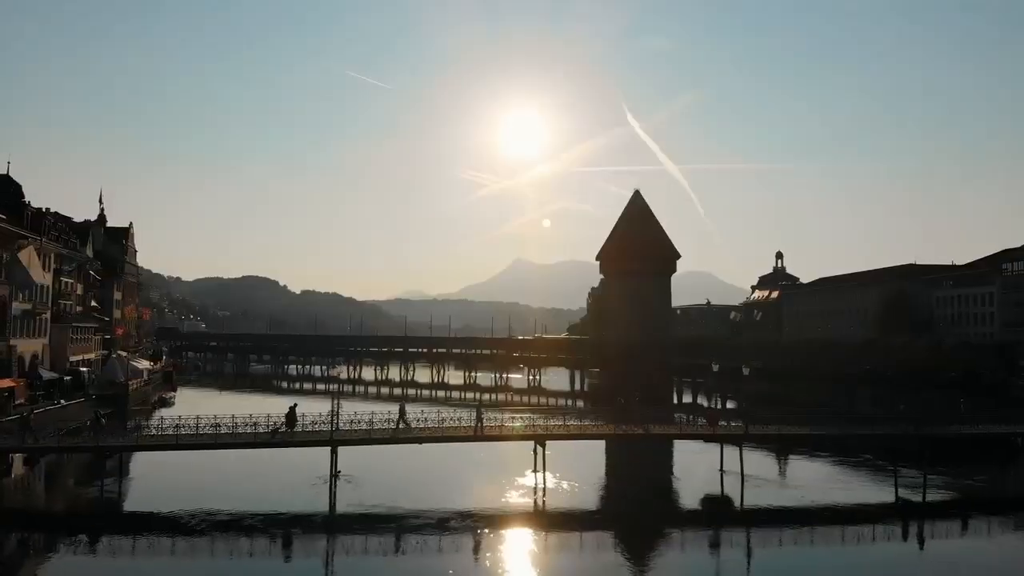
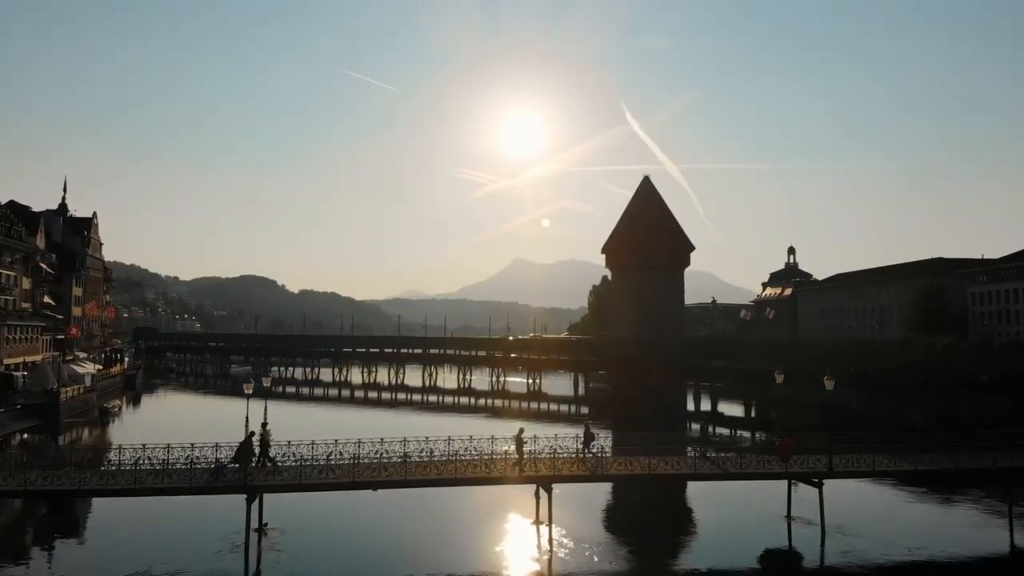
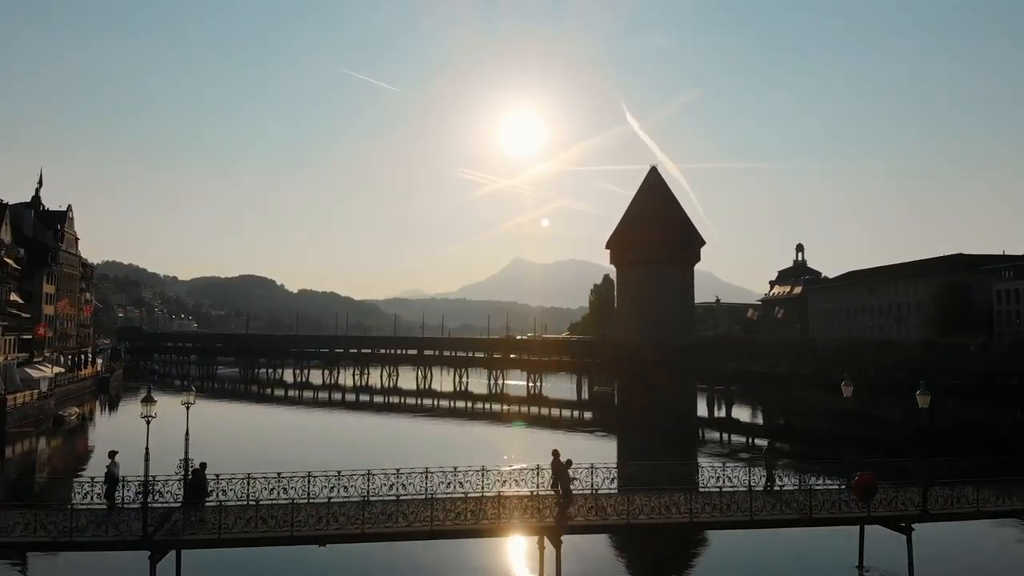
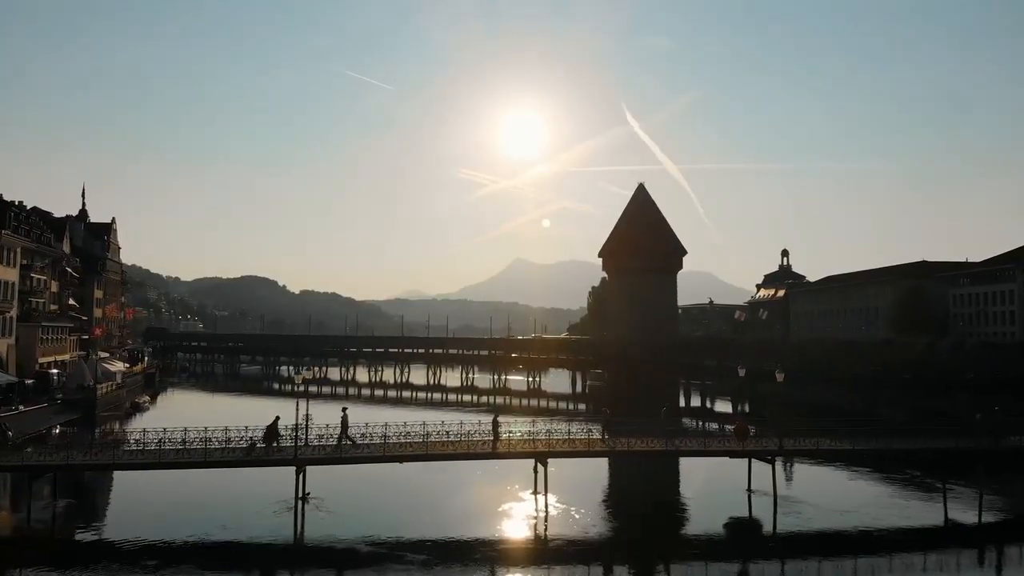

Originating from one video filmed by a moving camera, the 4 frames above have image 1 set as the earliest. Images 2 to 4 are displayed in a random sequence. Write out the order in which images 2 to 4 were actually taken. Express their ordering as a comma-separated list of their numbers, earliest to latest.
4, 2, 3
